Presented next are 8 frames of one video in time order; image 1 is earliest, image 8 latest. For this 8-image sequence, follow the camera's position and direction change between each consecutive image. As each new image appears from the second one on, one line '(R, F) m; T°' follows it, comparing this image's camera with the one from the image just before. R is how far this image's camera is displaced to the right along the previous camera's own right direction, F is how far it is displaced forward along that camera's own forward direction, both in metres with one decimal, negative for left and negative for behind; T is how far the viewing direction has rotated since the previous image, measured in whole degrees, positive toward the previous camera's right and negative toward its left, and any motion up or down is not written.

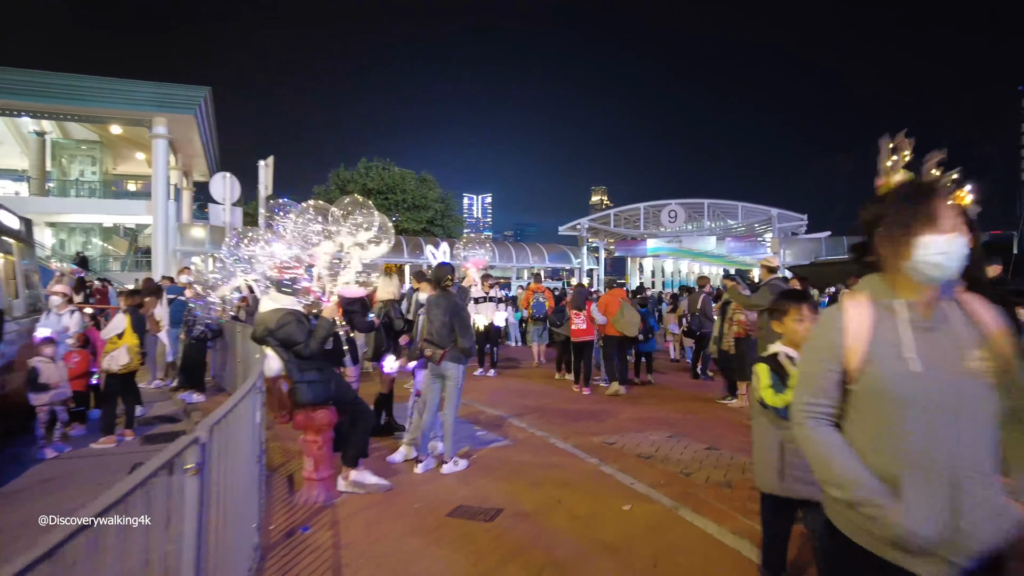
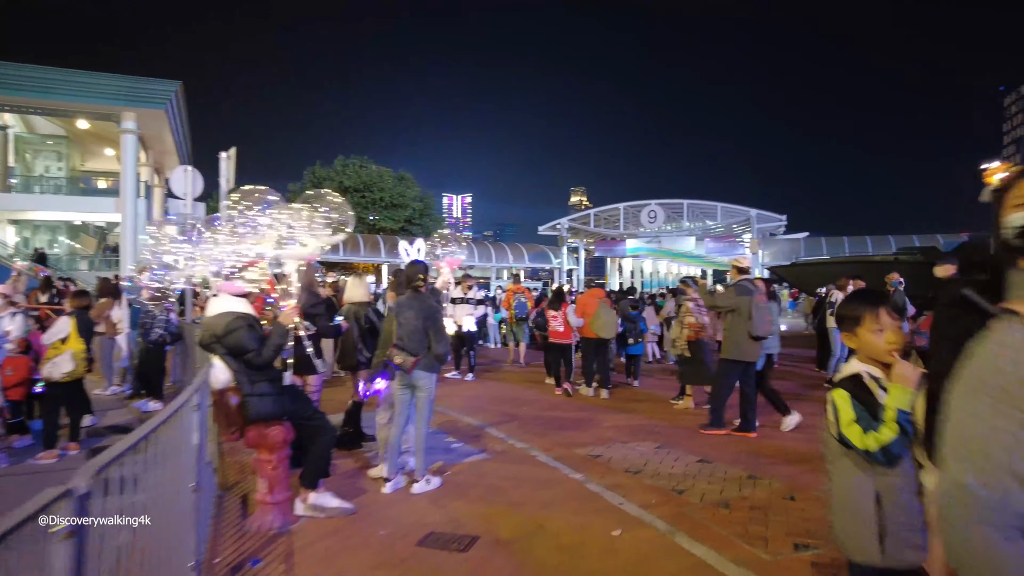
(0.0, +0.5) m; +2°
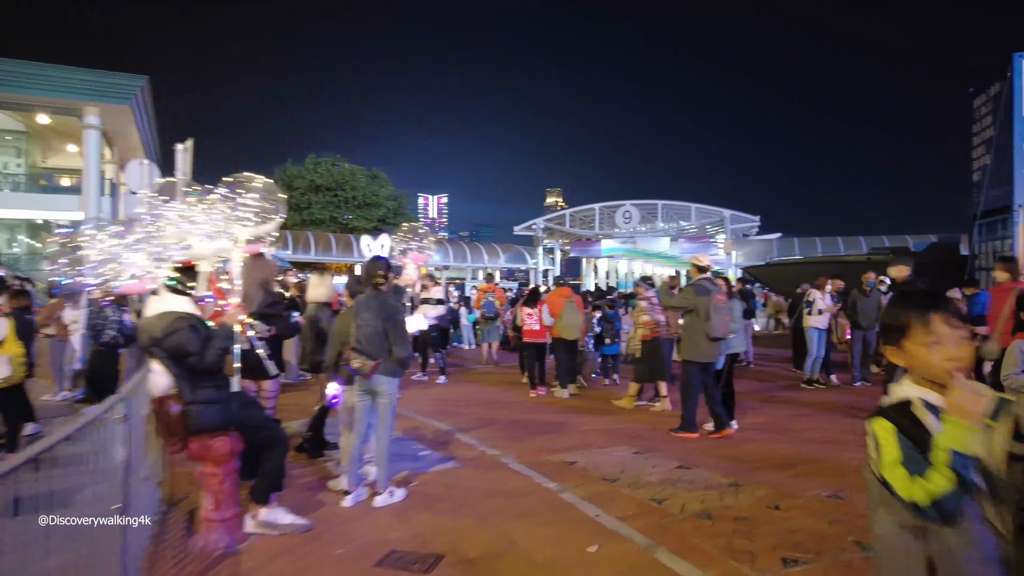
(0.0, +0.3) m; +2°
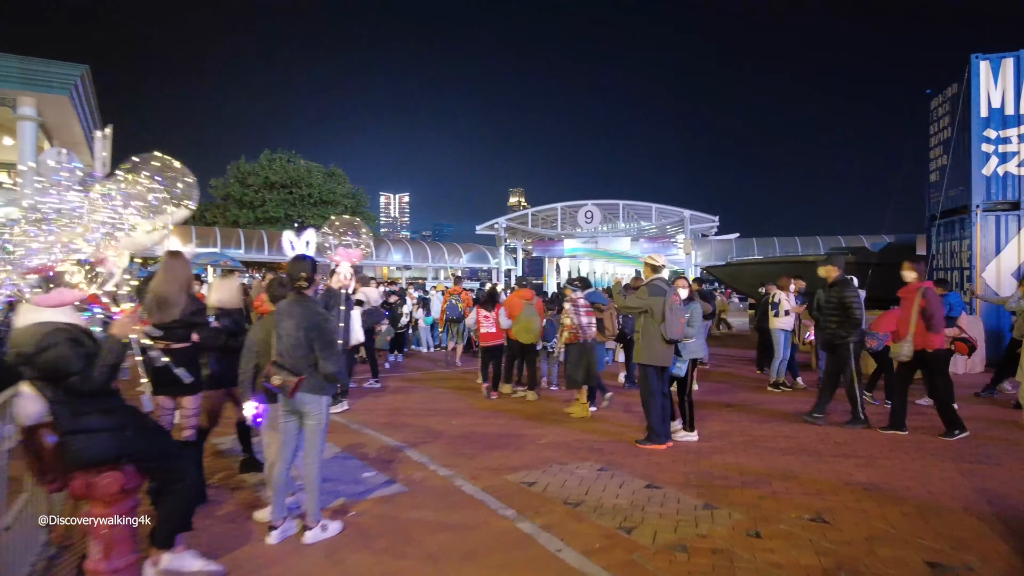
(+0.1, +0.5) m; +3°
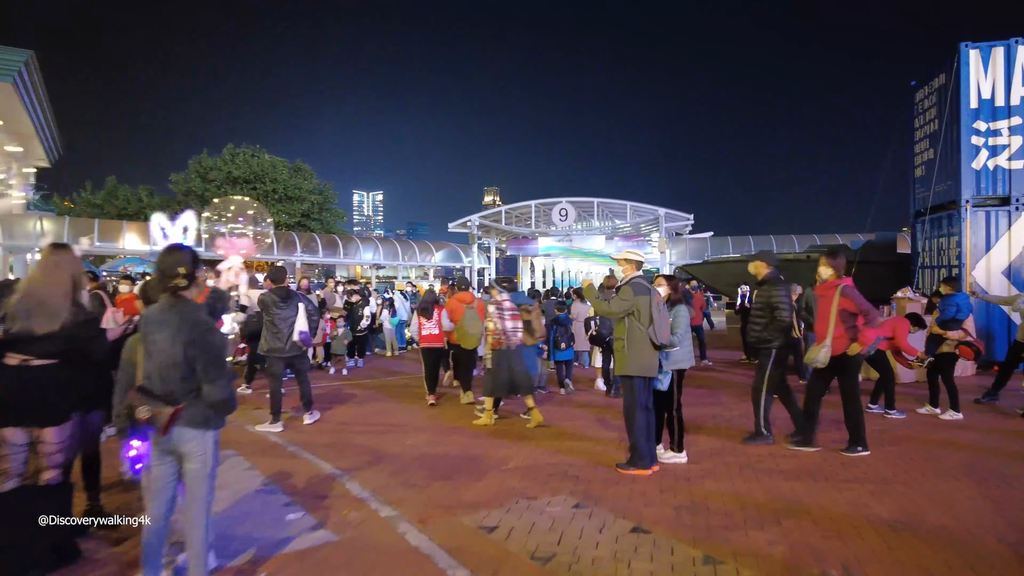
(+0.1, +0.9) m; +2°
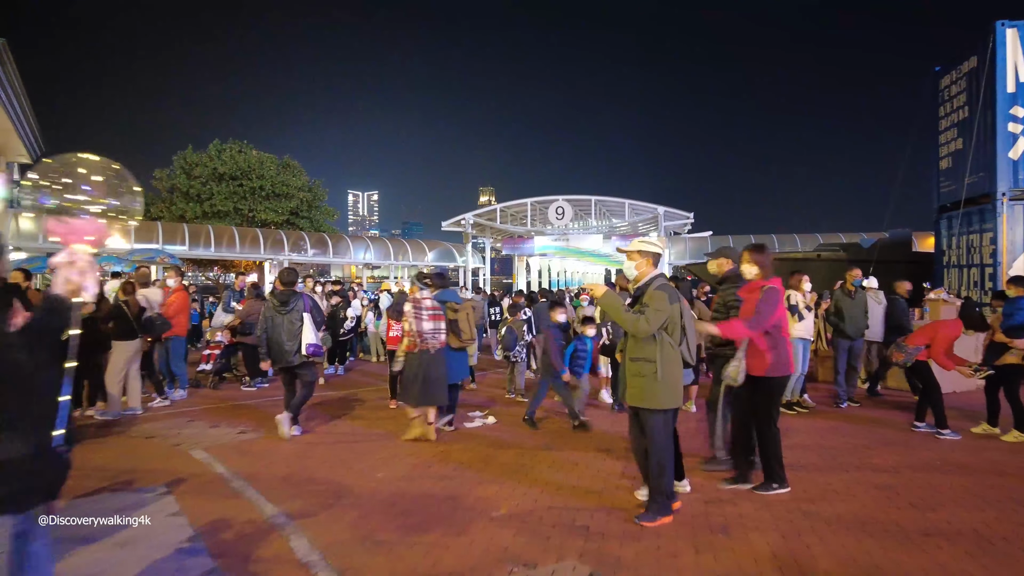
(0.0, +1.1) m; 0°
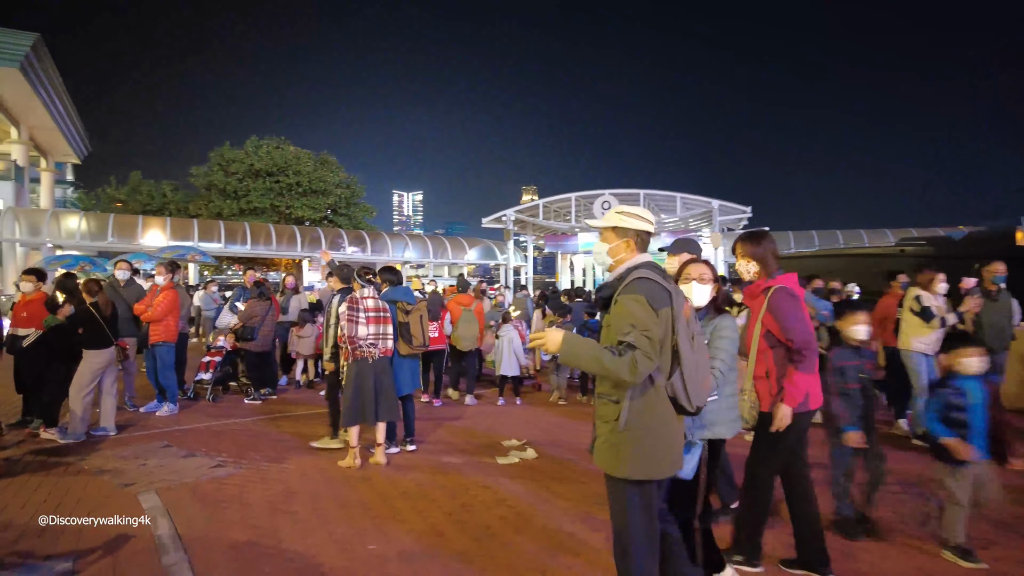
(0.0, +1.7) m; -4°
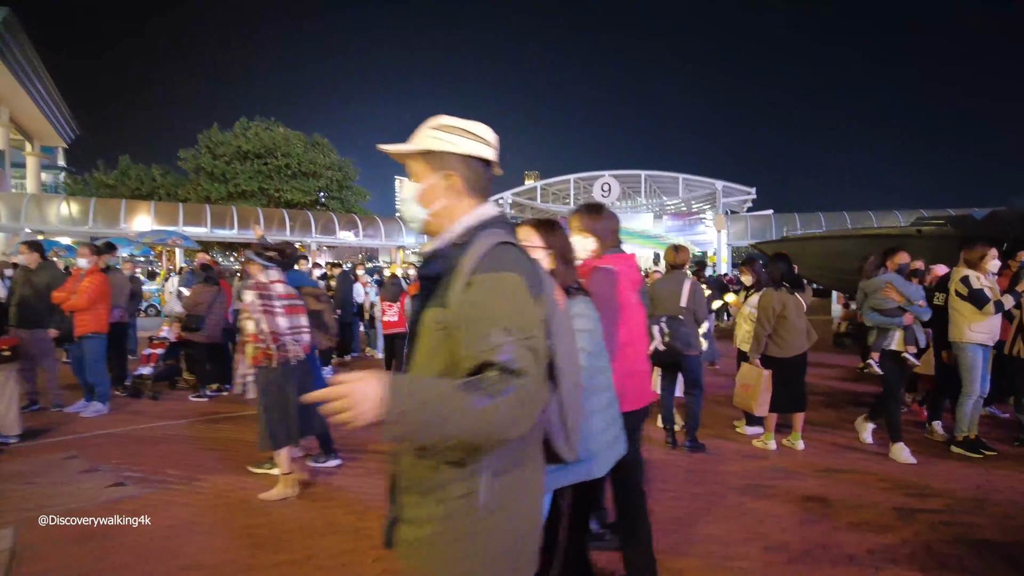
(+0.3, +1.1) m; 0°
